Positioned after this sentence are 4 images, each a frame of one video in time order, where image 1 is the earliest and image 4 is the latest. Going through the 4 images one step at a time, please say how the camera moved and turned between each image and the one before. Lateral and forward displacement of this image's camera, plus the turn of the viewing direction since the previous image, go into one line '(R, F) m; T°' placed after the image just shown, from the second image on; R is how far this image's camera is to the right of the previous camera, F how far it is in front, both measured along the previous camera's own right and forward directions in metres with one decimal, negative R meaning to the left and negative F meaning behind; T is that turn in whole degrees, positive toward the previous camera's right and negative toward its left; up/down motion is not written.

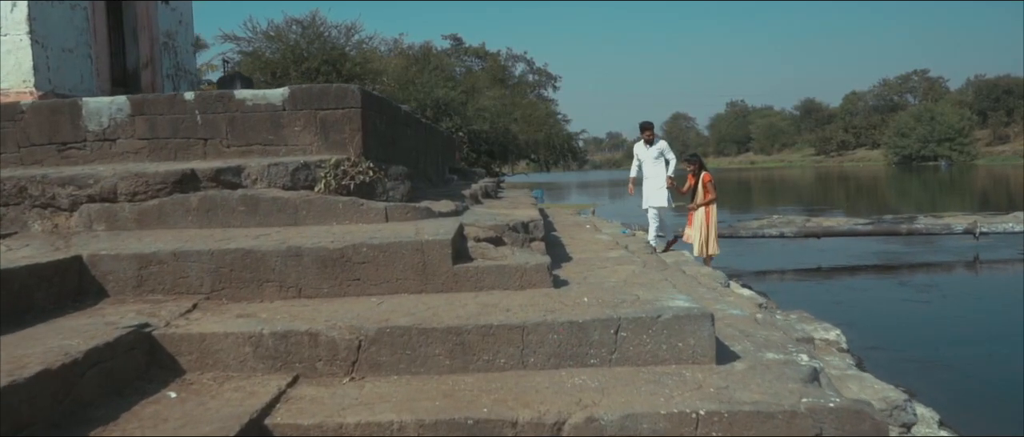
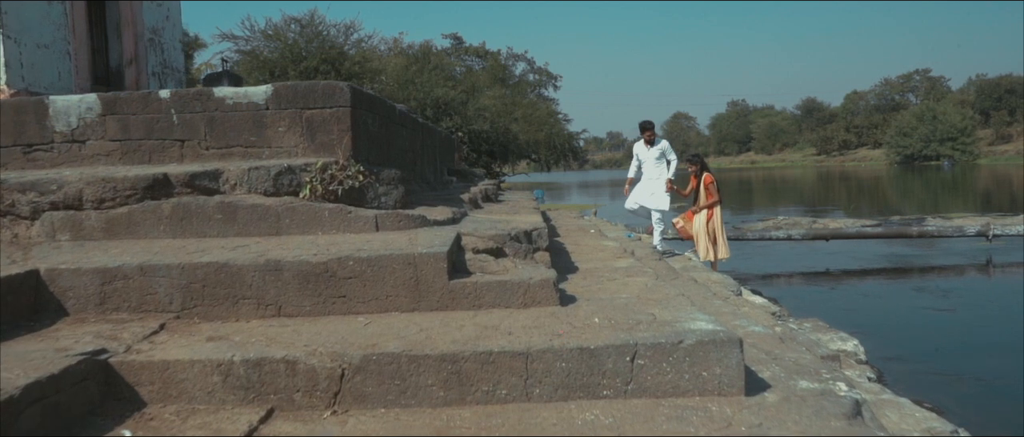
(0.0, +0.4) m; 0°
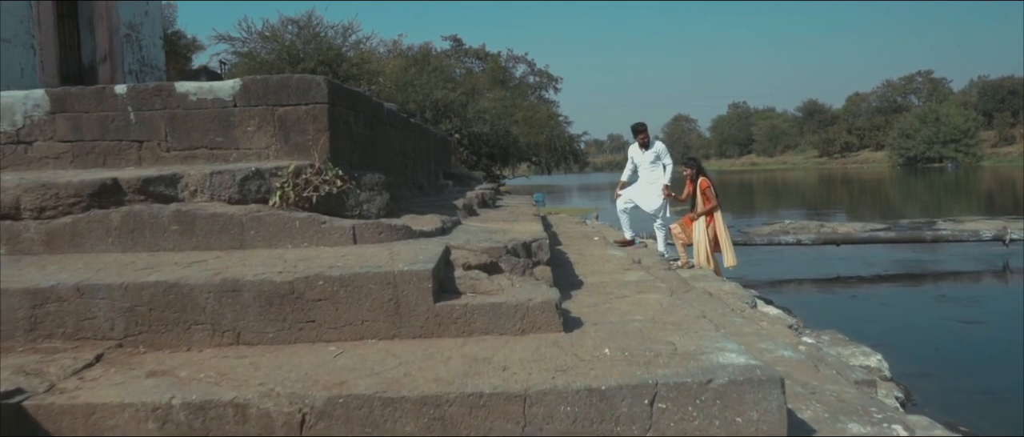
(0.0, +0.5) m; 0°
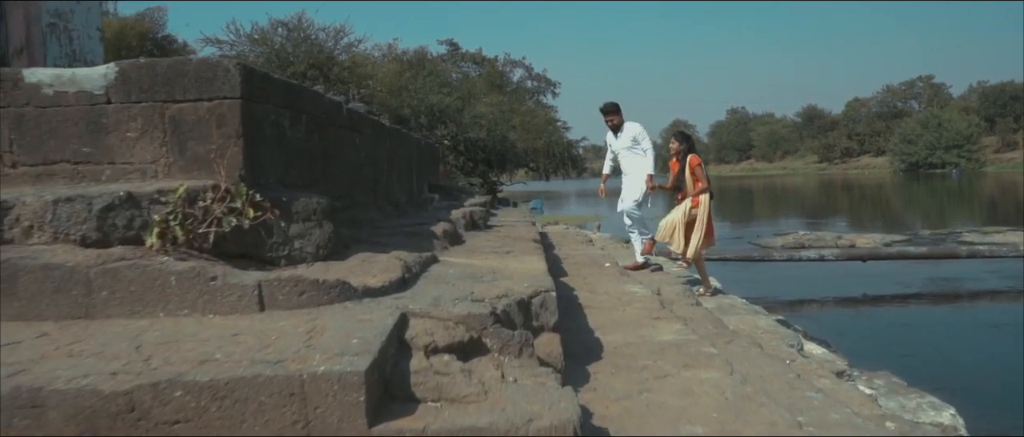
(0.0, +1.3) m; 0°
